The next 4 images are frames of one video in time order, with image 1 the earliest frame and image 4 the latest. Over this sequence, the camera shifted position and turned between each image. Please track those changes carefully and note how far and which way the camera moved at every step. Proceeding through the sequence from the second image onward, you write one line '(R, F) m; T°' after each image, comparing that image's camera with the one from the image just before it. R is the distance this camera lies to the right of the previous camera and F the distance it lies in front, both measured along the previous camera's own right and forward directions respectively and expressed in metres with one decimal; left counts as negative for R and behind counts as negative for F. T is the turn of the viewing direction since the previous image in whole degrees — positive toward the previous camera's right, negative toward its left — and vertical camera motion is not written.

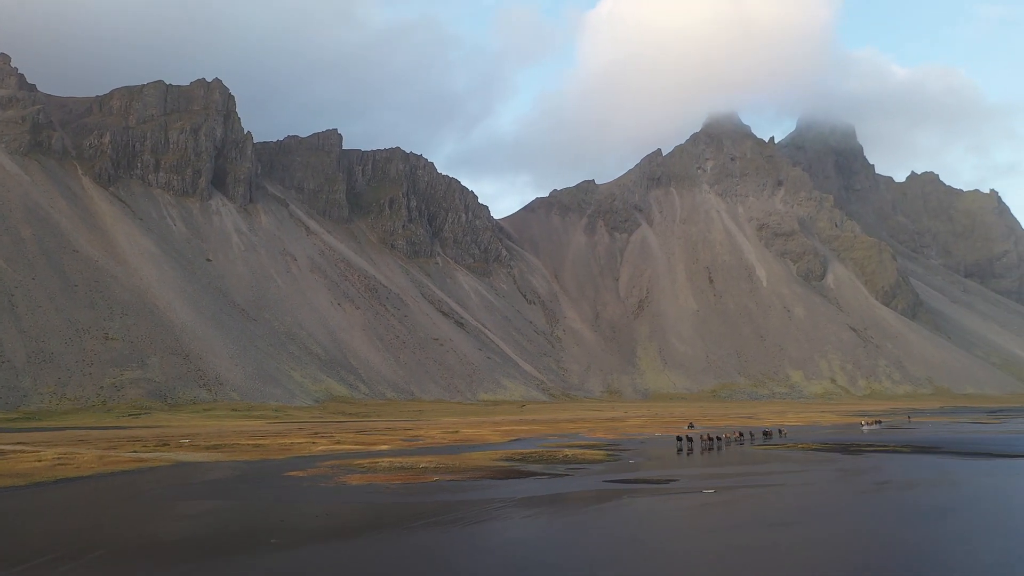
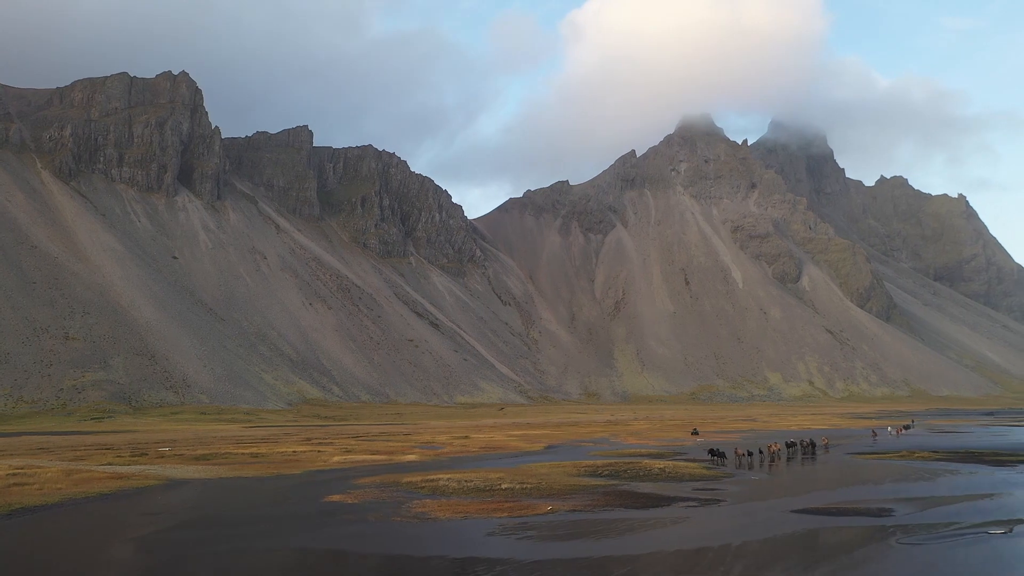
(-1.8, +3.3) m; +2°
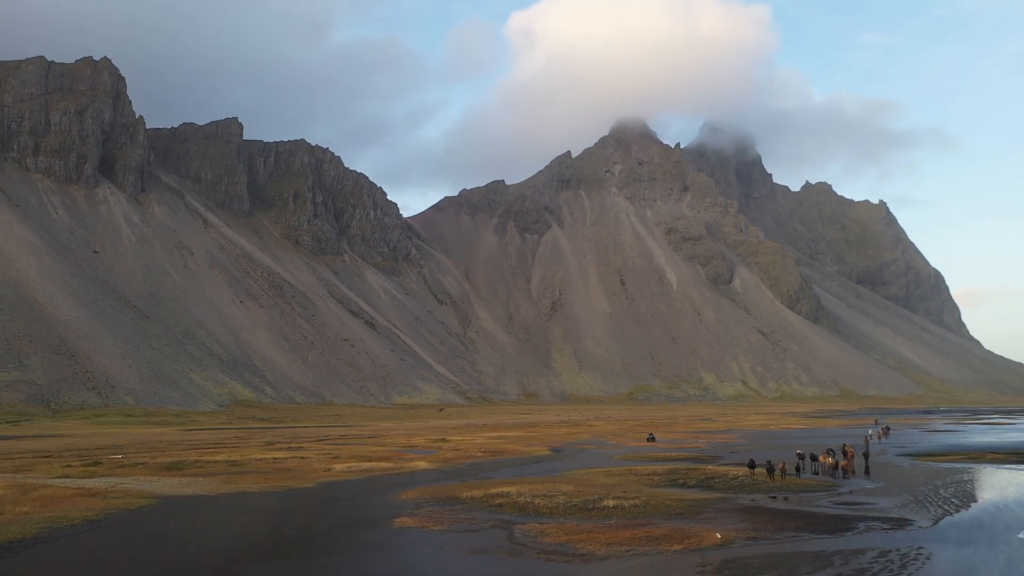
(-1.8, +2.1) m; +5°
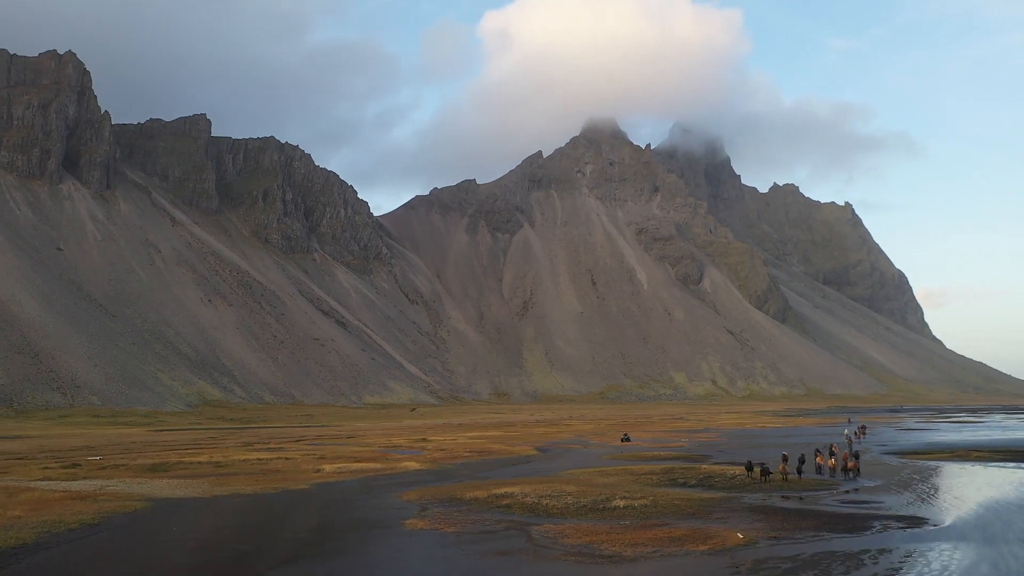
(-0.4, +0.1) m; +2°
